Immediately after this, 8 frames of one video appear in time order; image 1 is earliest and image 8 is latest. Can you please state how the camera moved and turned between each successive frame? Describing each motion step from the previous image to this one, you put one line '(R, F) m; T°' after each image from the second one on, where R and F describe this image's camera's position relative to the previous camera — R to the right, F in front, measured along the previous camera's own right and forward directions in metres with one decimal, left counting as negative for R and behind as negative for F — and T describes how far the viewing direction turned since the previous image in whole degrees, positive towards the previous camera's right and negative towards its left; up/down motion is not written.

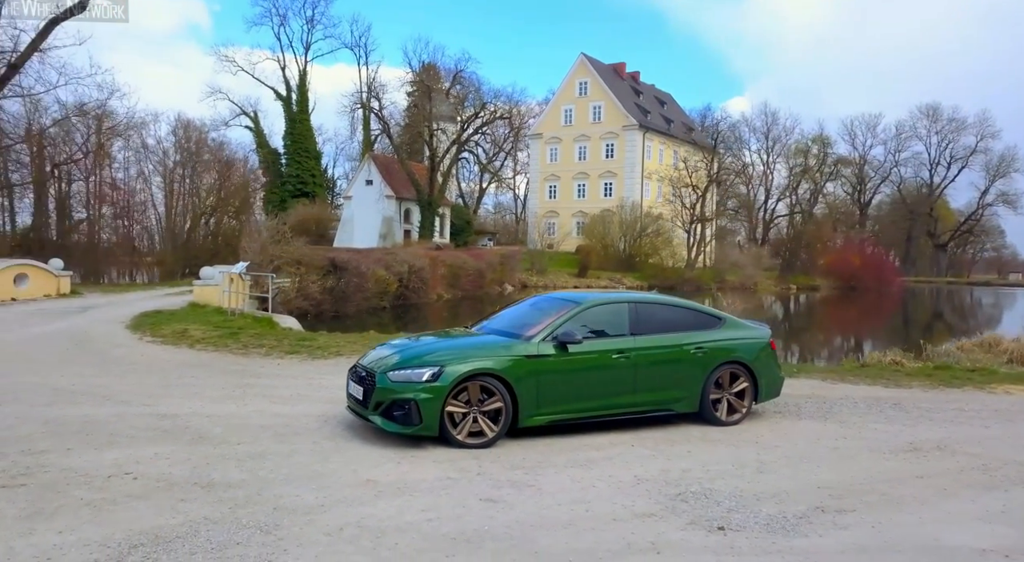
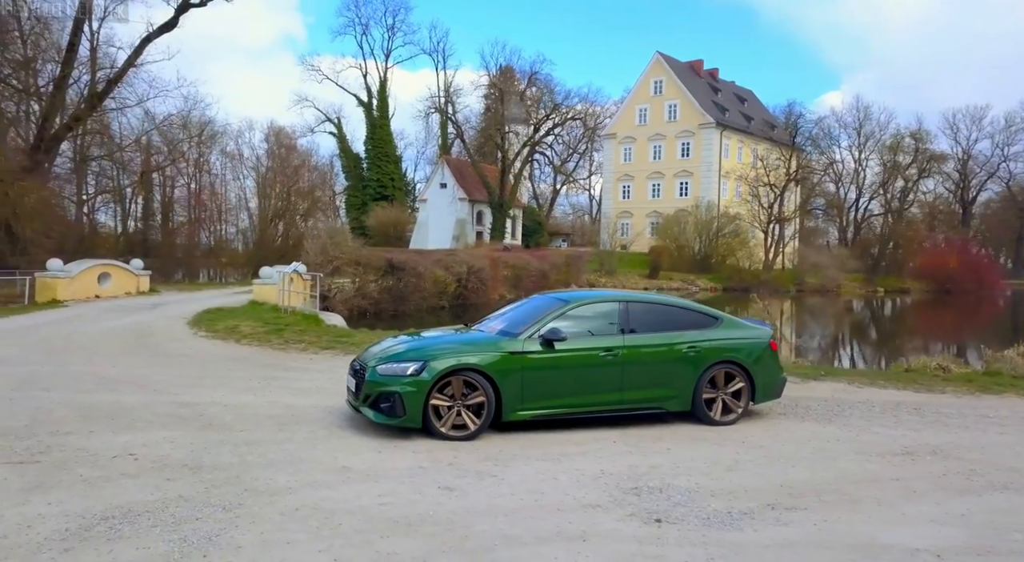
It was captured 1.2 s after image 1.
(+0.6, -0.1) m; -5°
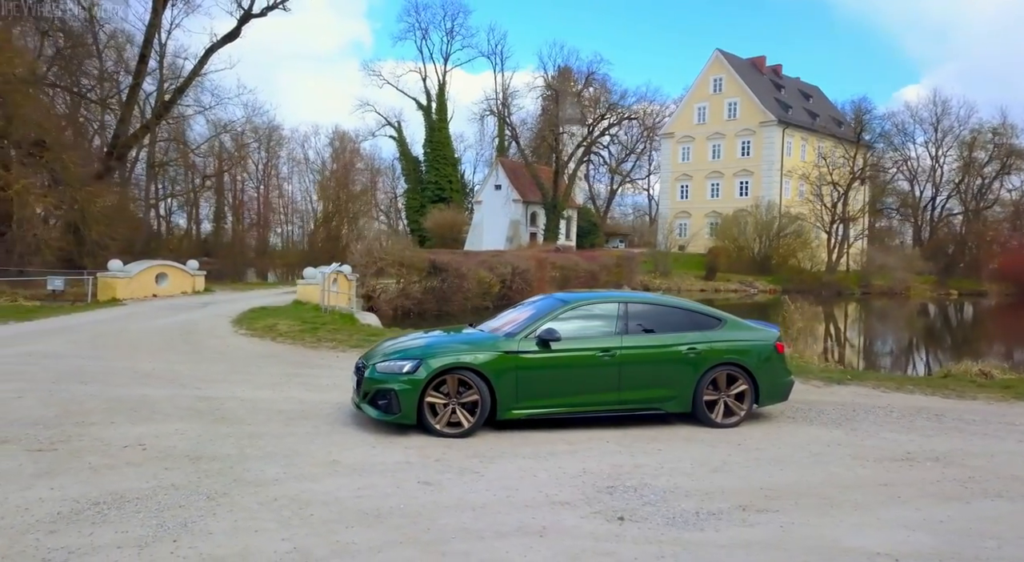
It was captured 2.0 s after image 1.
(+0.4, 0.0) m; -4°
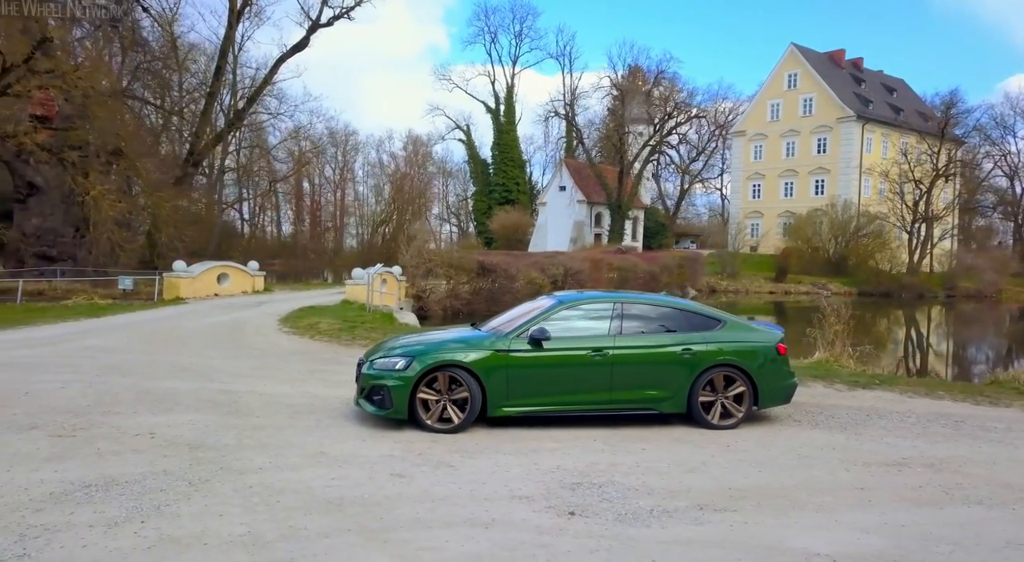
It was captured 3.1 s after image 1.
(+0.5, 0.0) m; -4°
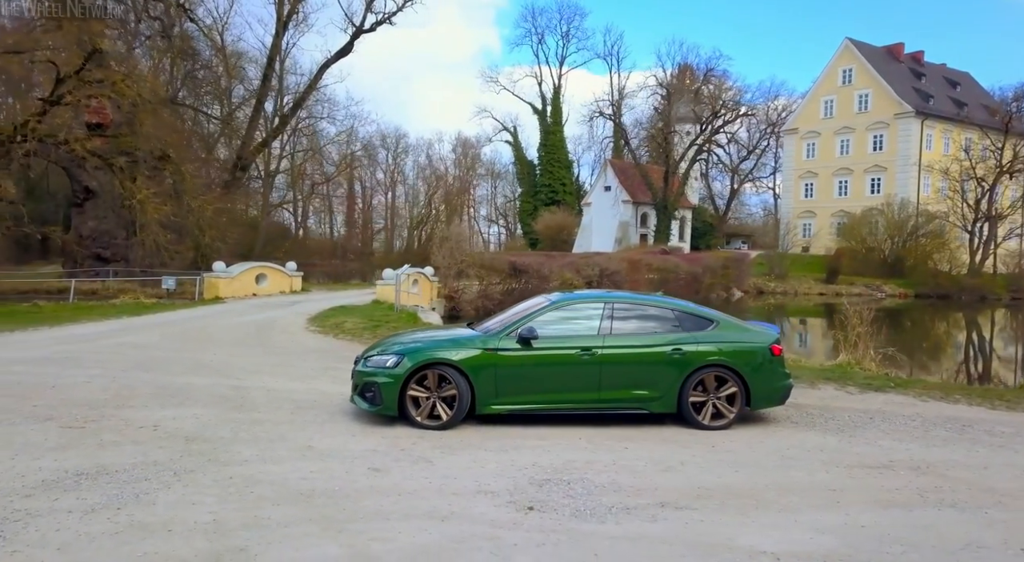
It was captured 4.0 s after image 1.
(+0.4, 0.0) m; -3°
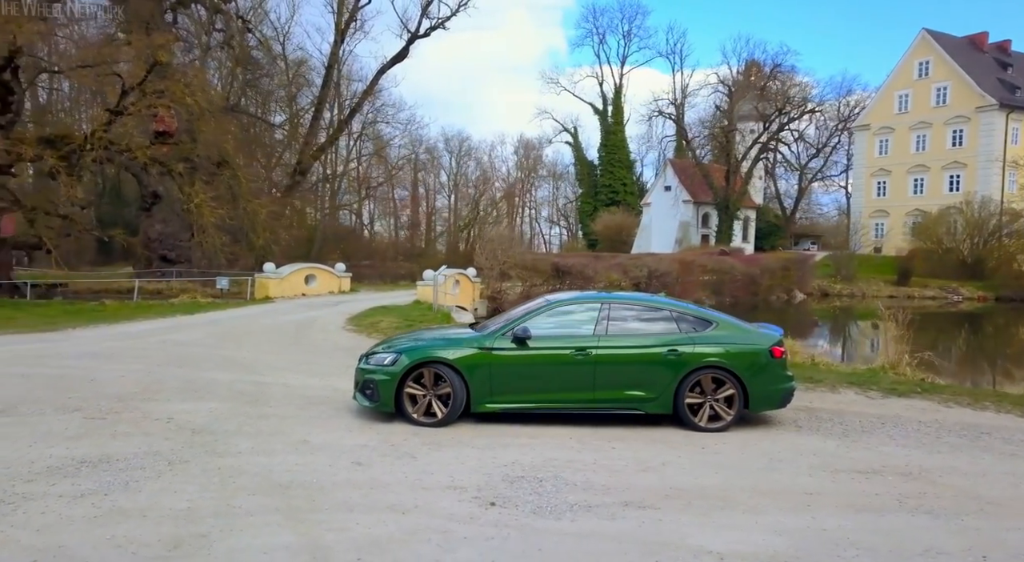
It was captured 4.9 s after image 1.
(+0.4, 0.0) m; -4°
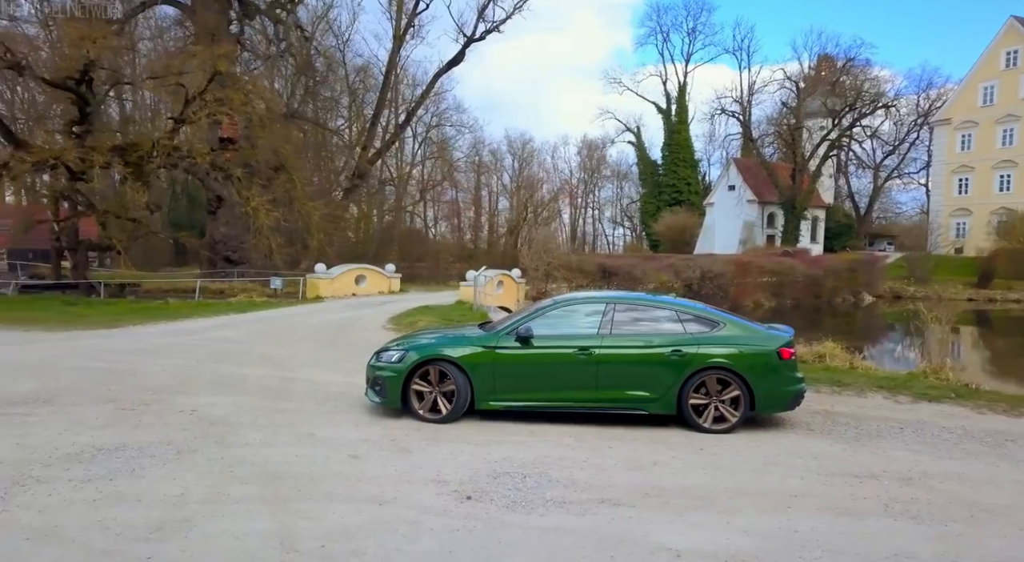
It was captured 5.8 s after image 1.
(+0.4, -0.1) m; -4°
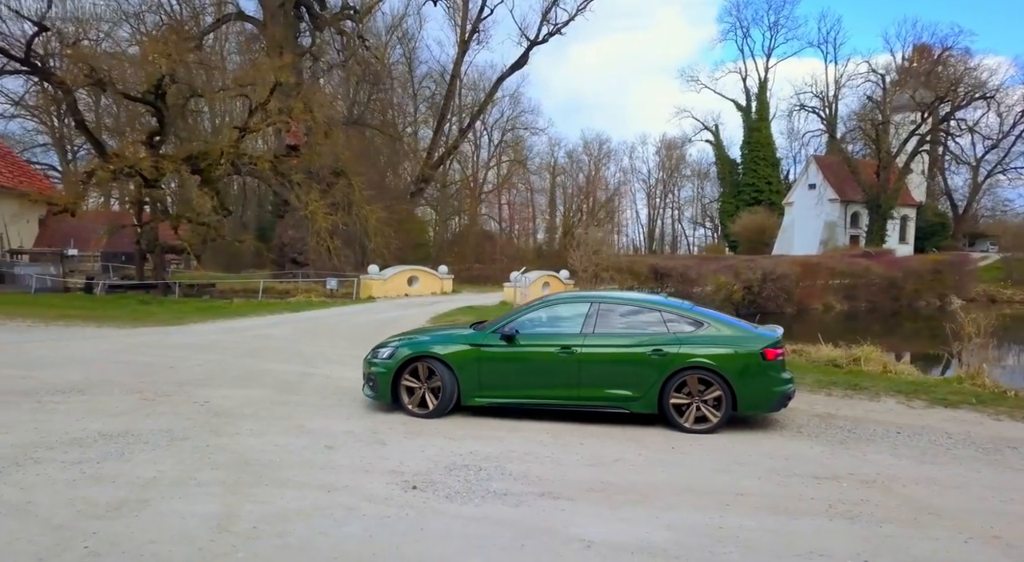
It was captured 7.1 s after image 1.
(+0.6, -0.1) m; -4°
